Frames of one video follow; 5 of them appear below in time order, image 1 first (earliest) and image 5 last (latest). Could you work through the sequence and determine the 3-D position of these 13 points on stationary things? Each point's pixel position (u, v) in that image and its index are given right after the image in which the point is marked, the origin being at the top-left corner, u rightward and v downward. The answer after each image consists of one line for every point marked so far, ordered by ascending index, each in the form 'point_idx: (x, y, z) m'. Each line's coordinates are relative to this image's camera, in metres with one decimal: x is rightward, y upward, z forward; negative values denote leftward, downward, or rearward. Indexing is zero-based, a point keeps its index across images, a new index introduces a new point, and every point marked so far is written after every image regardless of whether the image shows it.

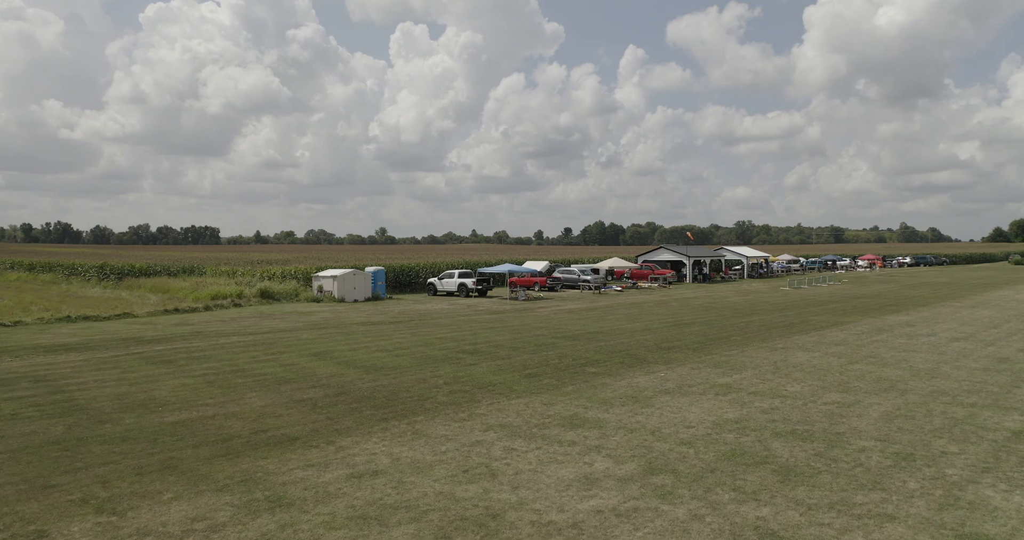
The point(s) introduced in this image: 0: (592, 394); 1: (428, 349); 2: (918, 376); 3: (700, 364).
0: (+1.3, -2.0, +11.8) m
1: (-2.0, -1.8, +16.6) m
2: (+7.5, -2.0, +13.3) m
3: (+3.8, -1.9, +14.5) m
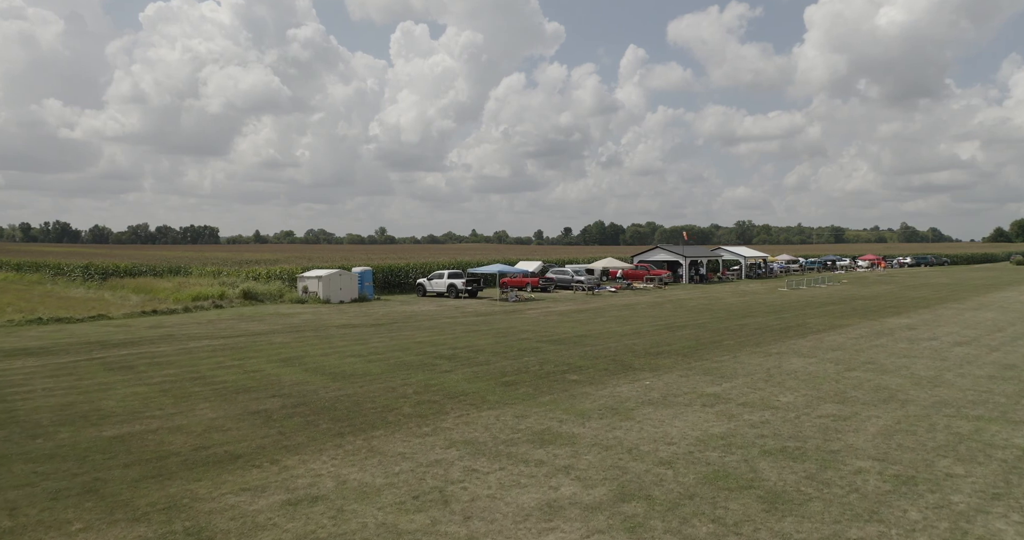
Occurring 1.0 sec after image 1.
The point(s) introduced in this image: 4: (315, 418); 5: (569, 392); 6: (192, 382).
0: (+0.9, -2.0, +11.0) m
1: (-2.4, -1.8, +15.8) m
2: (+7.1, -2.0, +12.5) m
3: (+3.3, -1.9, +13.7) m
4: (-2.8, -2.1, +10.3) m
5: (+0.9, -2.0, +12.0) m
6: (-5.7, -2.0, +13.0) m
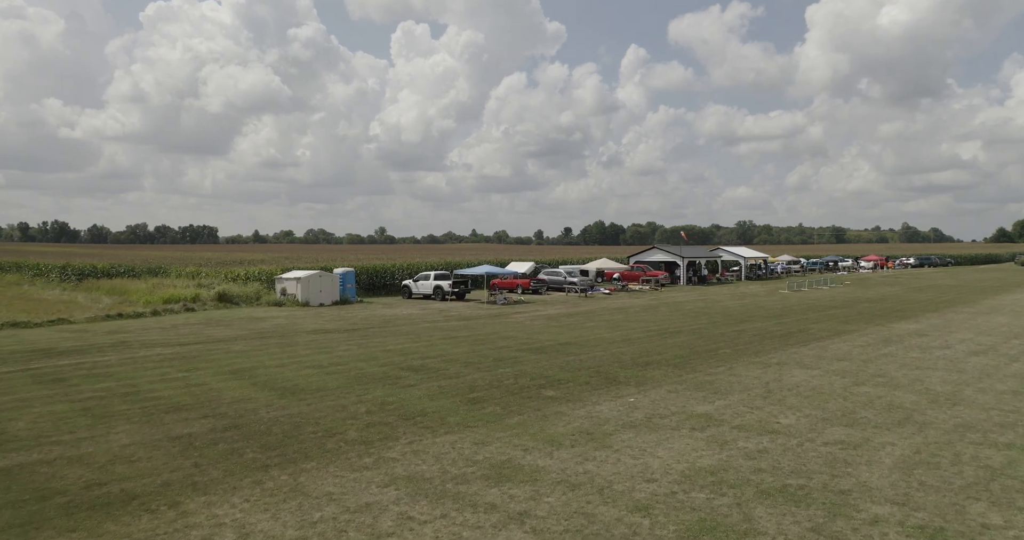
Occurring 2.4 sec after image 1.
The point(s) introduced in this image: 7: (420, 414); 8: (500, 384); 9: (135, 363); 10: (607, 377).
0: (+0.3, -2.1, +9.6) m
1: (-2.9, -1.9, +14.5) m
2: (+6.5, -2.0, +11.1) m
3: (+2.8, -2.0, +12.3) m
4: (-3.3, -2.2, +8.9) m
5: (+0.4, -2.1, +10.6) m
6: (-6.3, -2.1, +11.6) m
7: (-1.3, -2.1, +10.4) m
8: (-0.2, -2.0, +12.5) m
9: (-7.8, -1.9, +14.9) m
10: (+1.7, -2.0, +13.3) m
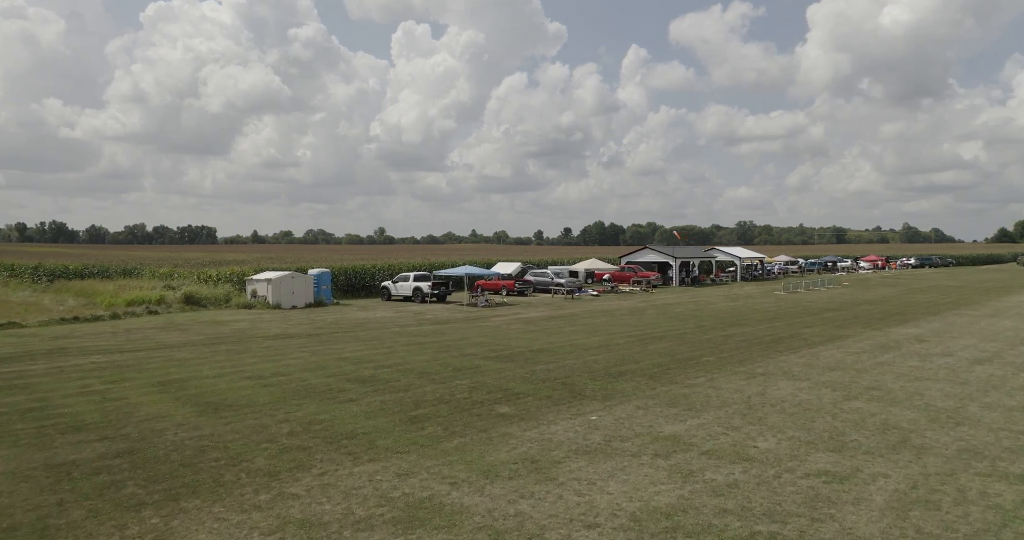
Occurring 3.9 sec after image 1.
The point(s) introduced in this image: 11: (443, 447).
0: (-0.4, -2.1, +8.3) m
1: (-3.6, -1.9, +13.2) m
2: (+5.8, -2.1, +9.8) m
3: (+2.1, -2.0, +11.1) m
4: (-4.1, -2.2, +7.7) m
5: (-0.3, -2.1, +9.3) m
6: (-7.0, -2.1, +10.4) m
7: (-2.1, -2.1, +9.1) m
8: (-1.0, -2.0, +11.2) m
9: (-8.5, -1.9, +13.6) m
10: (+1.0, -2.0, +12.0) m
11: (-0.8, -2.1, +8.7) m
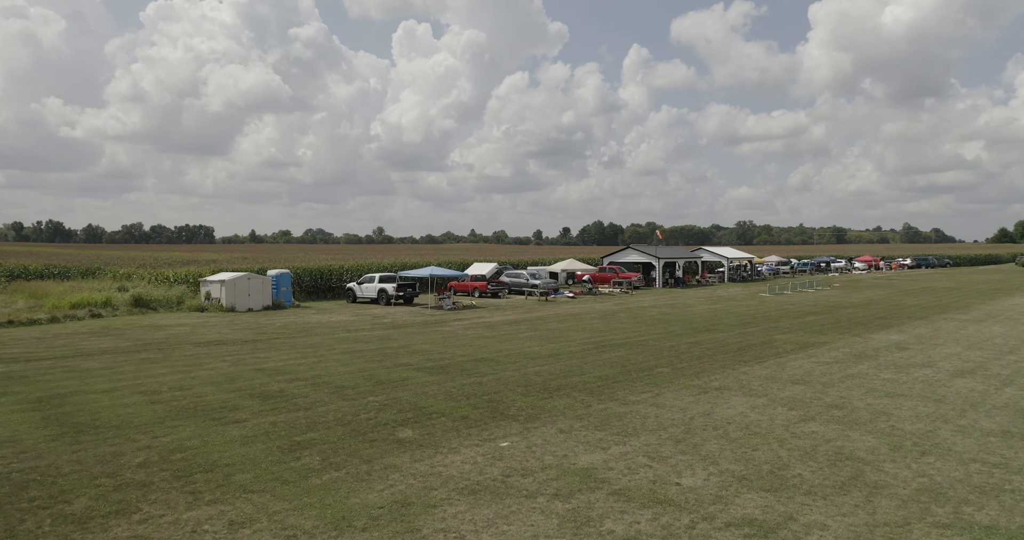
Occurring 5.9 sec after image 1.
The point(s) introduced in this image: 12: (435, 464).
0: (-1.6, -2.2, +7.0) m
1: (-4.9, -2.0, +11.9) m
2: (+4.6, -2.1, +8.5) m
3: (+0.9, -2.1, +9.7) m
4: (-5.3, -2.2, +6.3) m
5: (-1.6, -2.1, +8.0) m
6: (-8.2, -2.1, +9.0) m
7: (-3.3, -2.1, +7.8) m
8: (-2.2, -2.0, +9.9) m
9: (-9.7, -2.0, +12.3) m
10: (-0.2, -2.0, +10.6) m
11: (-2.1, -2.2, +7.3) m
12: (-0.8, -2.1, +8.1) m
